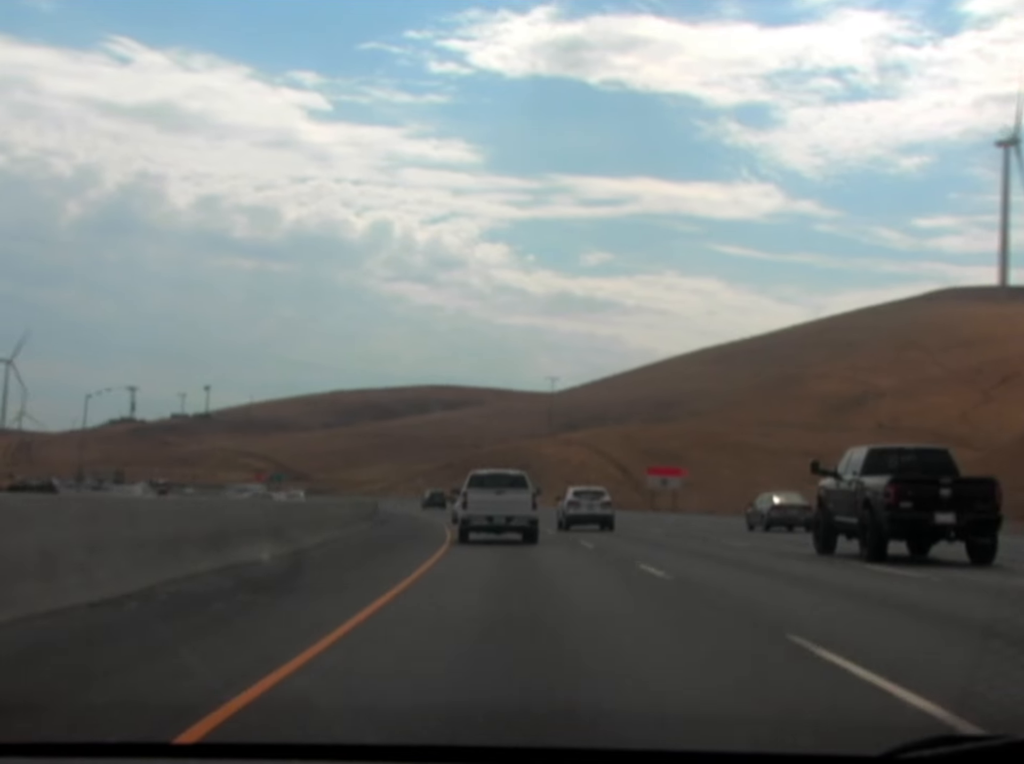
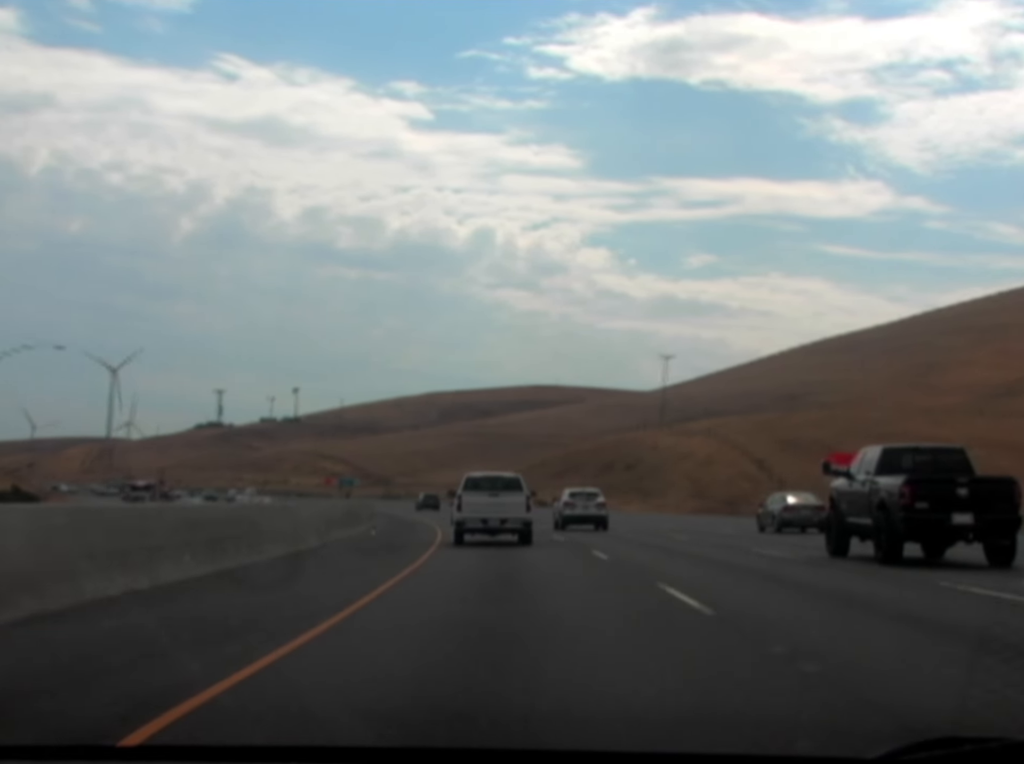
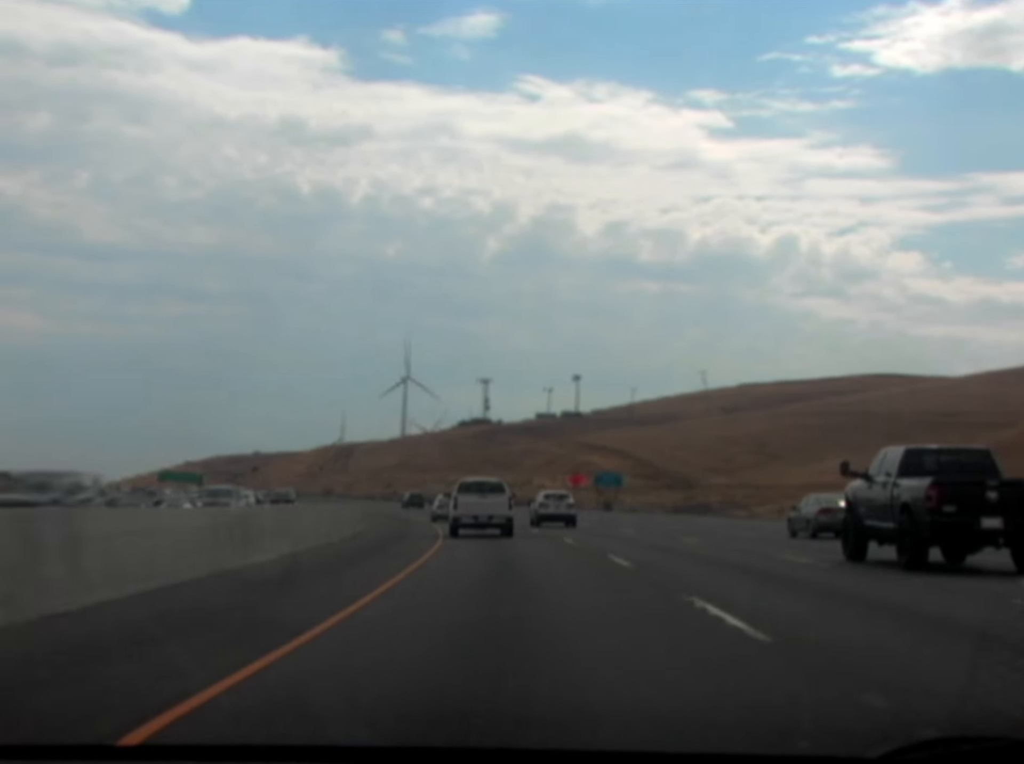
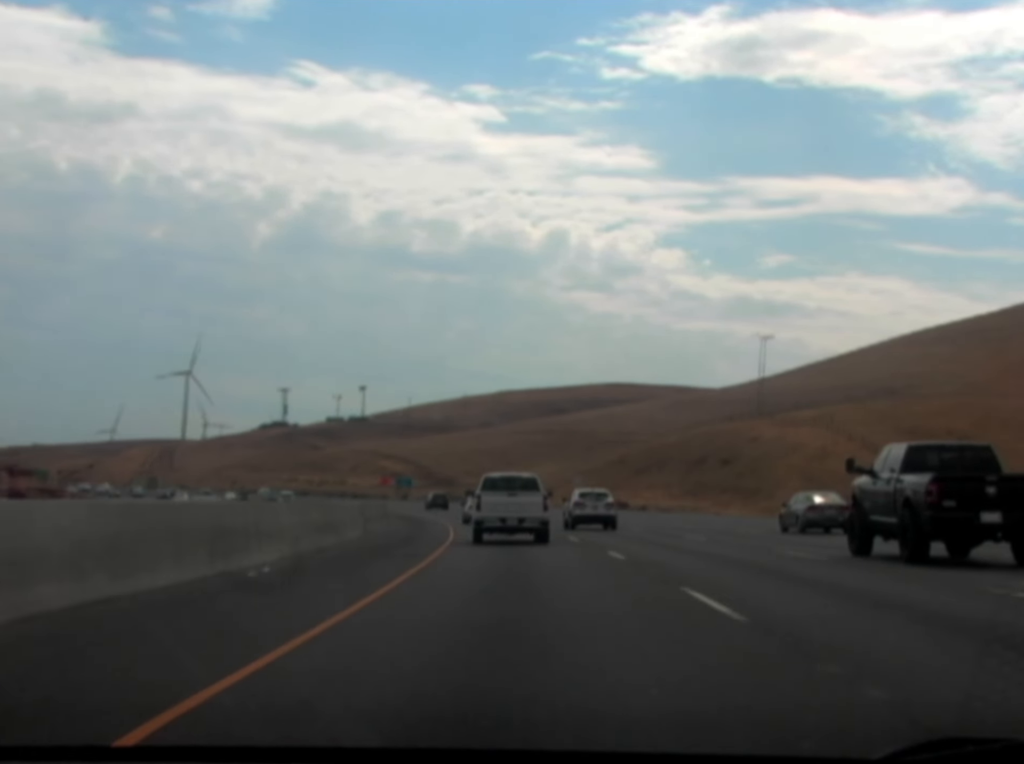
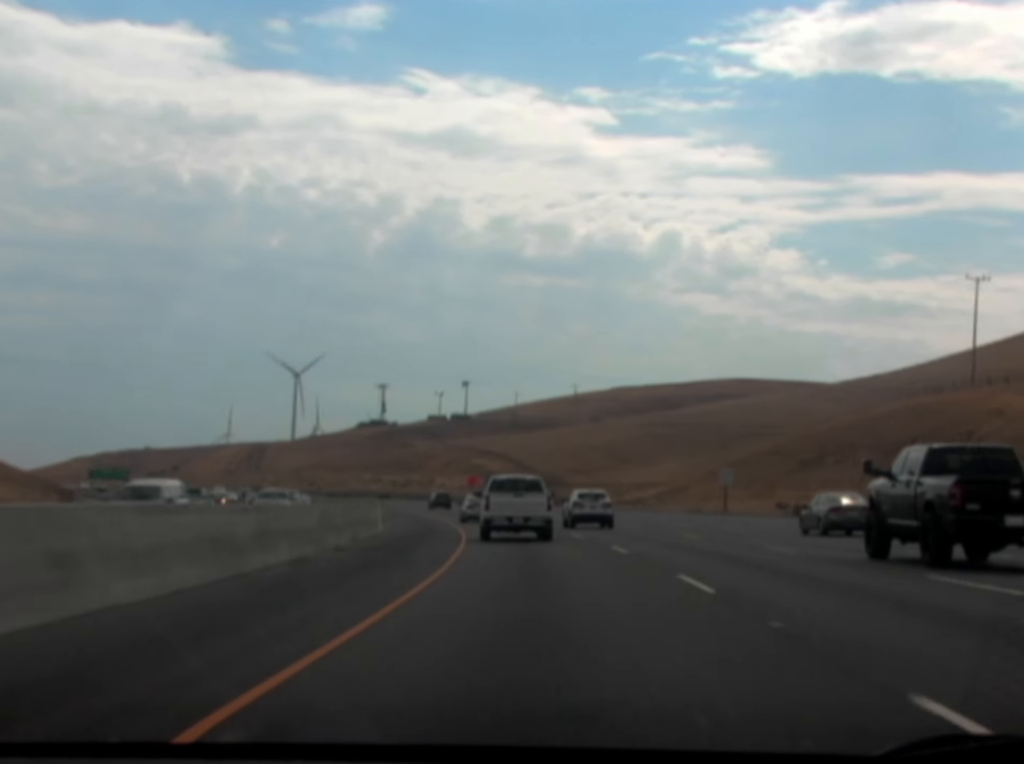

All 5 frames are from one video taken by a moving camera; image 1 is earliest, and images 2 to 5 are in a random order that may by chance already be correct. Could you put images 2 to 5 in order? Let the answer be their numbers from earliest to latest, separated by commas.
2, 4, 5, 3
